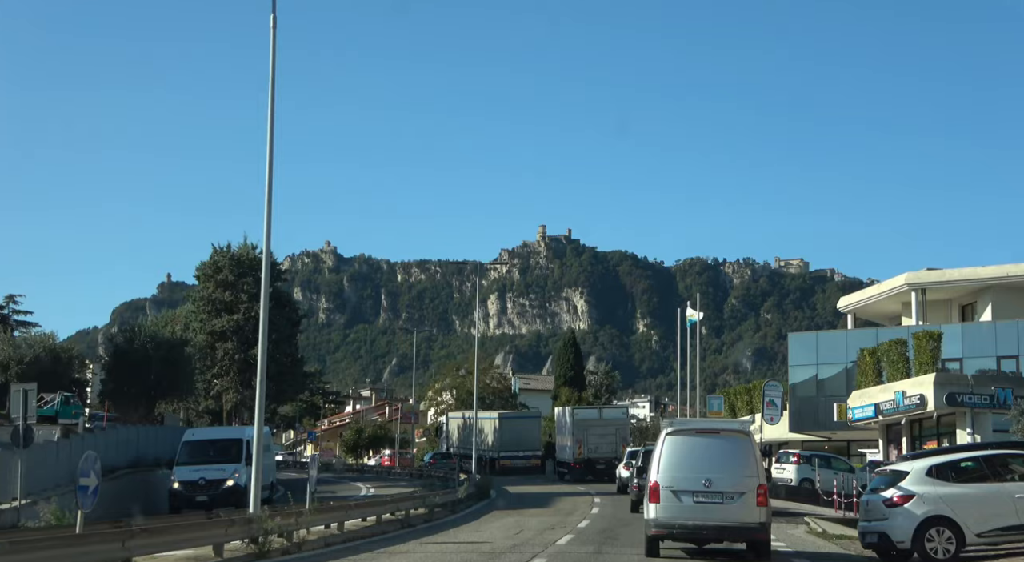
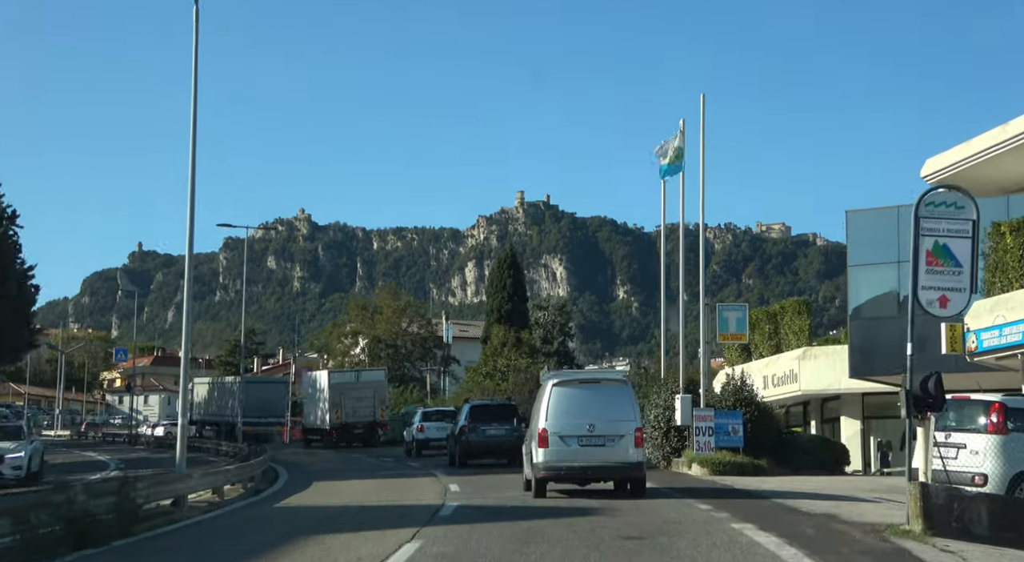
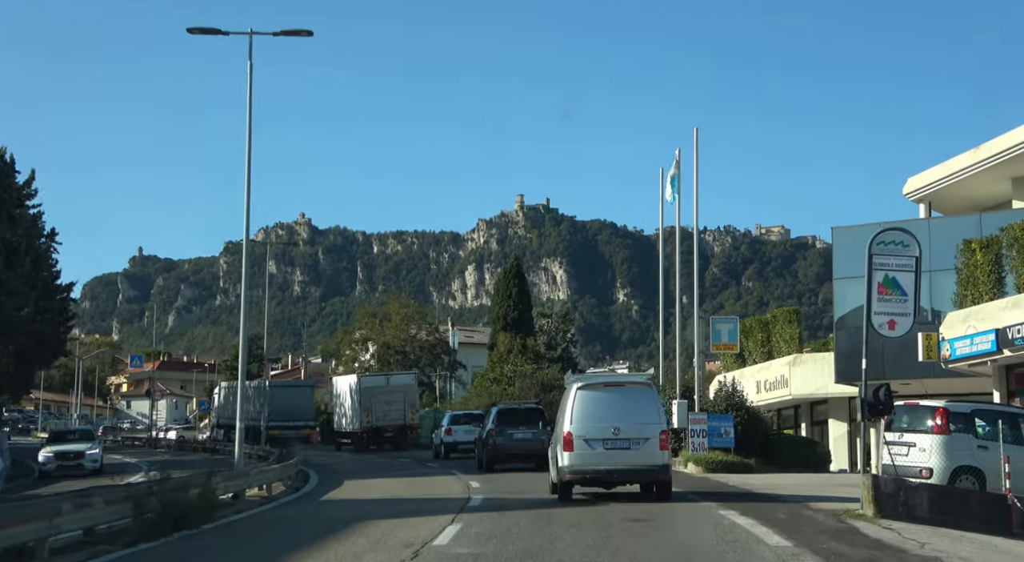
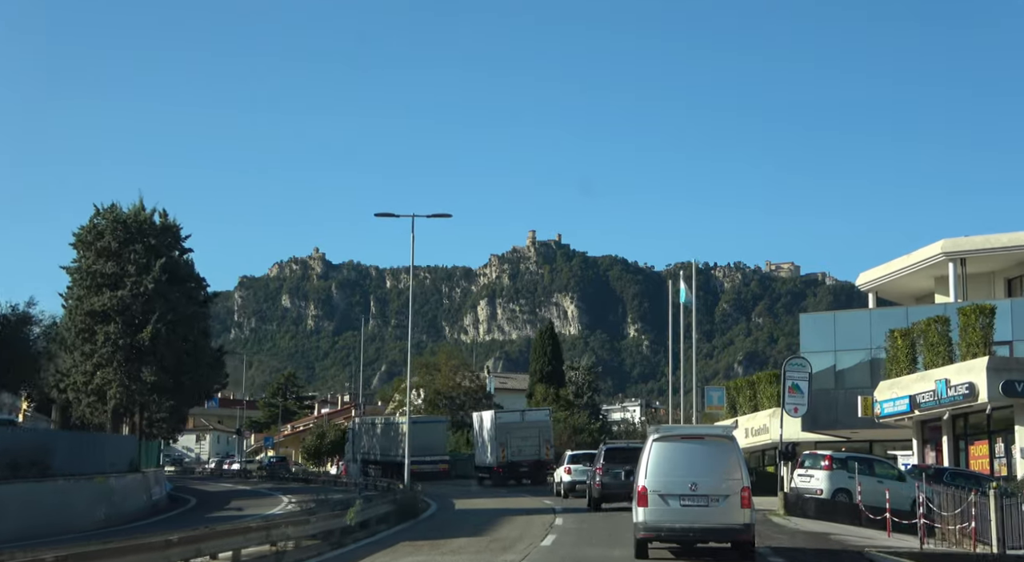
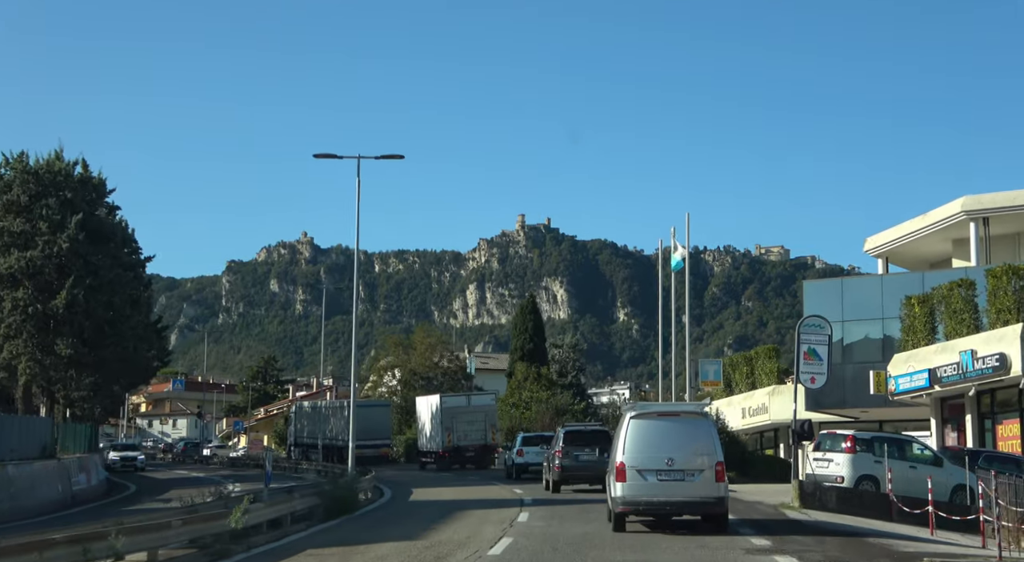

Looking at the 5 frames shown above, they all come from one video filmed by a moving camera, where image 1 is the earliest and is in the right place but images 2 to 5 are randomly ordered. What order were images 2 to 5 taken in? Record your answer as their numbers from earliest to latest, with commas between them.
4, 5, 3, 2
